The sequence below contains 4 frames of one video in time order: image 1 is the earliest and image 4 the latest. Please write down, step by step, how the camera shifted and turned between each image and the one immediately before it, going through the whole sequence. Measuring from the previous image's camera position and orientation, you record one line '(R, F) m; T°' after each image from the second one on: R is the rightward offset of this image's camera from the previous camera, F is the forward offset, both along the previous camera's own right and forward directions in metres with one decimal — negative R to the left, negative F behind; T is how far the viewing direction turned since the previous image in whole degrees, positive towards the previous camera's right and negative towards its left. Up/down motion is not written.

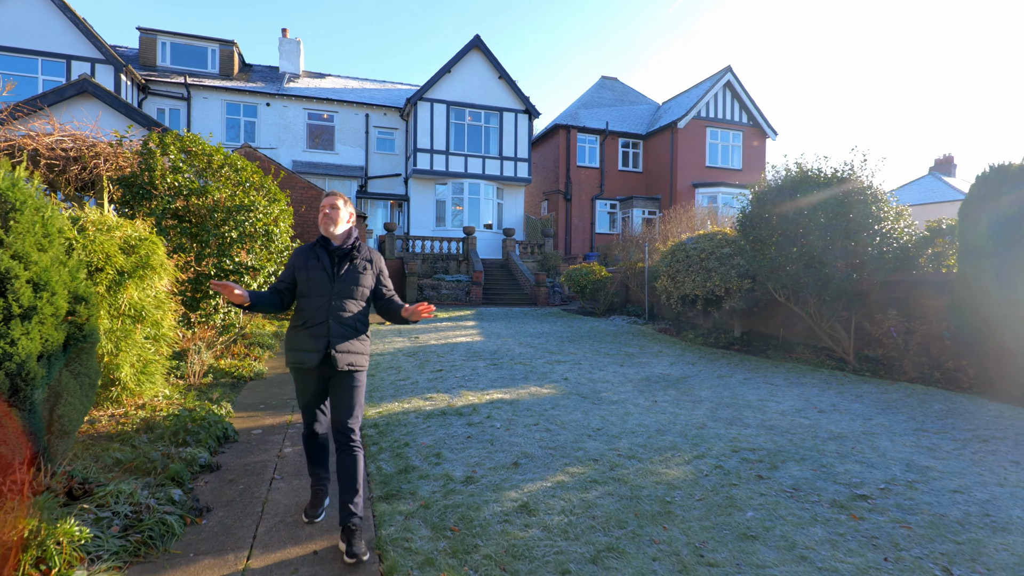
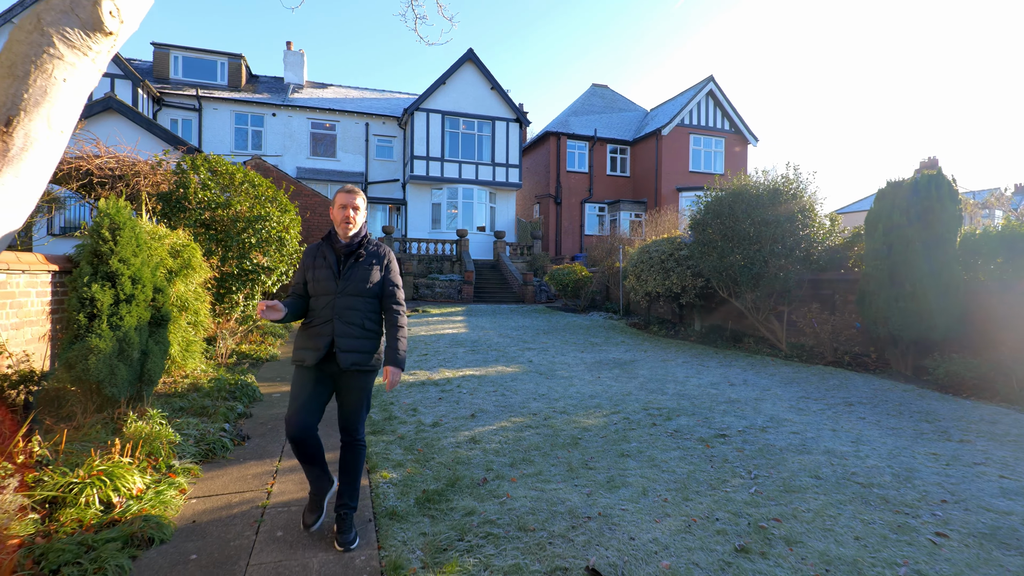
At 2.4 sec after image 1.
(+0.4, -1.2) m; 0°
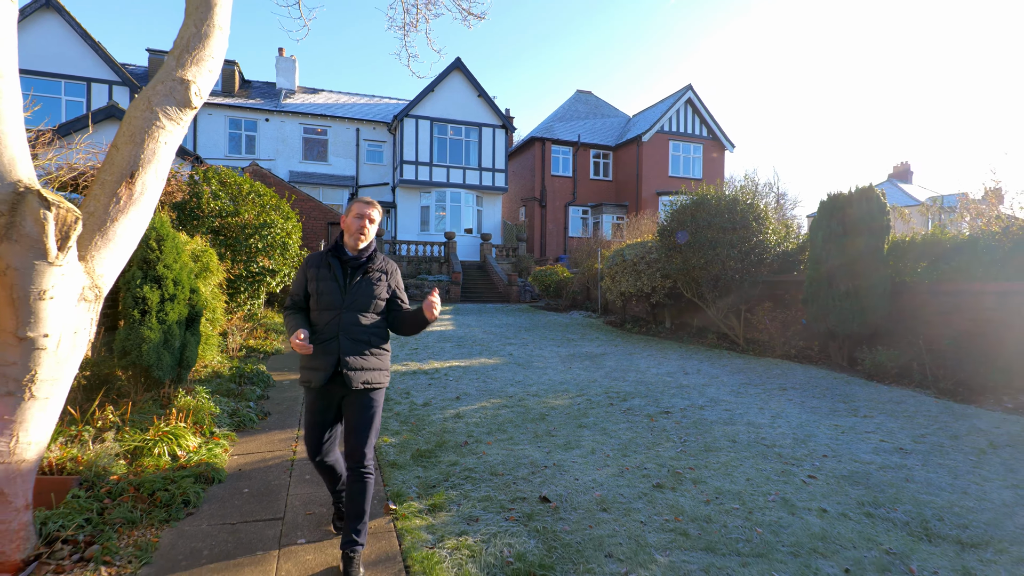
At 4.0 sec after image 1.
(+0.1, -0.8) m; +1°
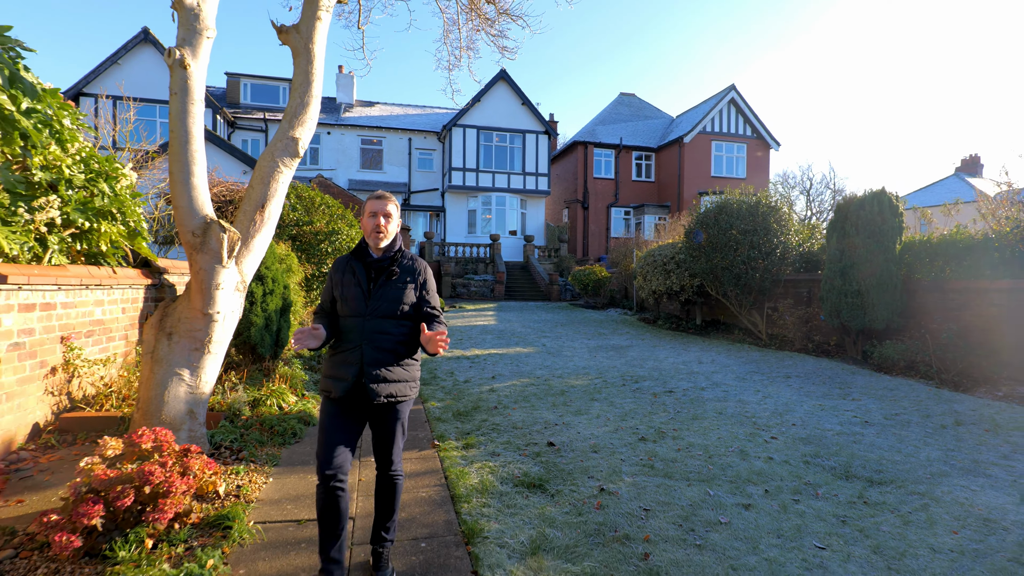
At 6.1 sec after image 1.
(+0.3, -1.0) m; -5°
